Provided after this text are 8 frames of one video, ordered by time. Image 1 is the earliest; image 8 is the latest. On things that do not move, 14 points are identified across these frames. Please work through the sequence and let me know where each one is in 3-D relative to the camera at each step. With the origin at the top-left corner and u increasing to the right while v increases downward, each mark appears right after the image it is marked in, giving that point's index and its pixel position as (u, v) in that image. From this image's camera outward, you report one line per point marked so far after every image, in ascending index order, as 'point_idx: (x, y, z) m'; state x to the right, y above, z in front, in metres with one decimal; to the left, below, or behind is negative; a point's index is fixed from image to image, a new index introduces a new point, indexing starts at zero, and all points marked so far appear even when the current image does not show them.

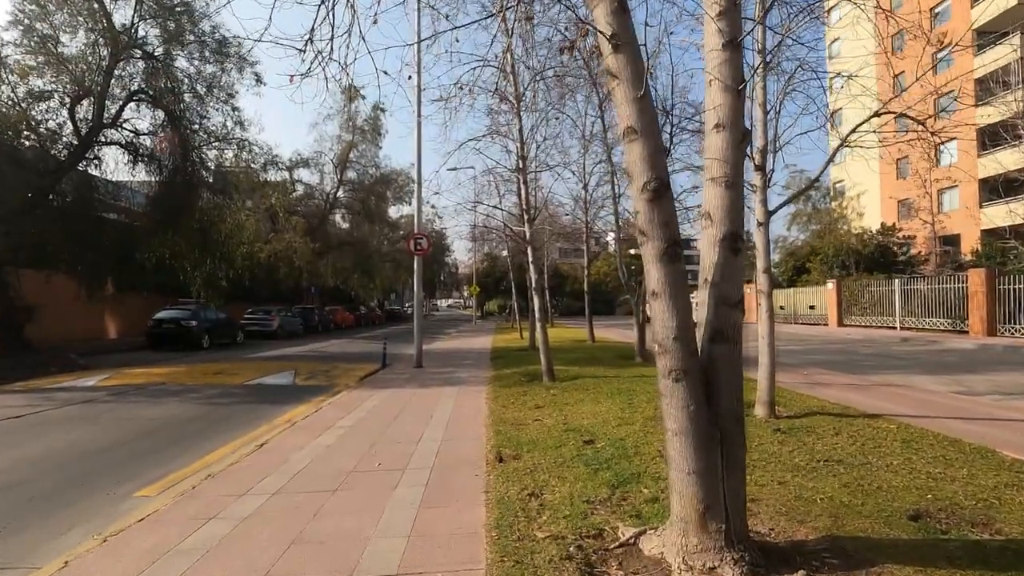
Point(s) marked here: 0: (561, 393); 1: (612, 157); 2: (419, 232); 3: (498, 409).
0: (+0.9, -2.0, +9.9) m
1: (+3.3, +4.2, +17.1) m
2: (-3.1, +1.9, +18.0) m
3: (-0.2, -2.0, +9.0) m
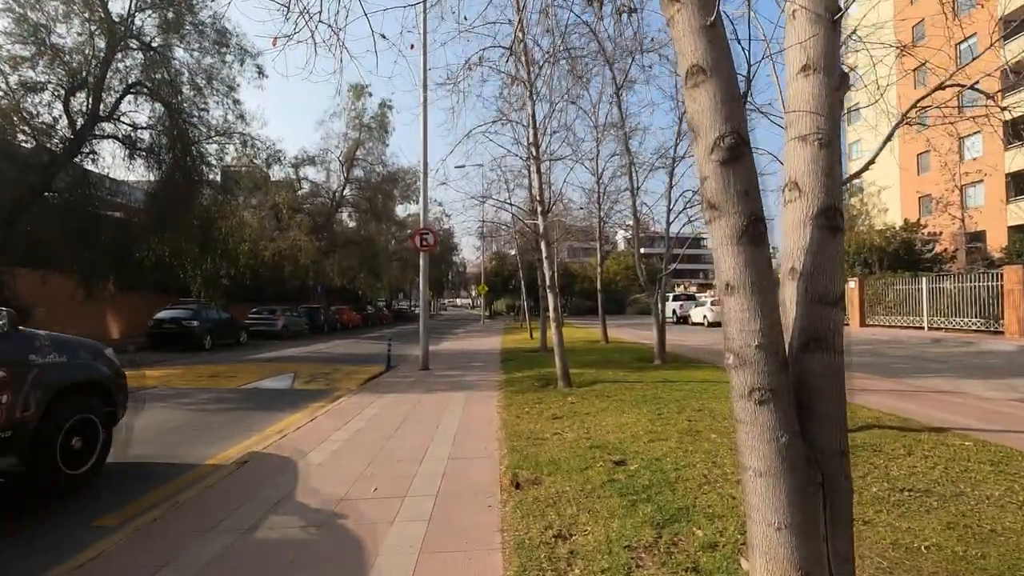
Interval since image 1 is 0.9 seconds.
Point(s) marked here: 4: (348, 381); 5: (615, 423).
0: (+1.1, -1.9, +9.0) m
1: (+3.6, +4.3, +16.1) m
2: (-2.8, +2.0, +17.1) m
3: (0.0, -2.0, +8.1) m
4: (-4.3, -2.4, +14.1) m
5: (+1.4, -1.8, +7.3) m
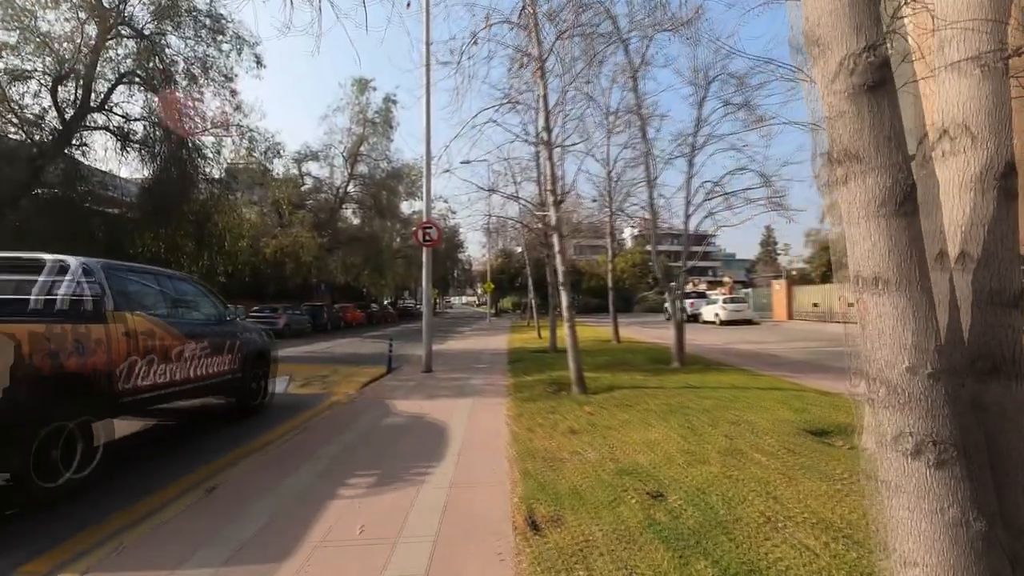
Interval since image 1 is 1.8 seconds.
0: (+1.3, -1.9, +8.1) m
1: (+3.8, +4.3, +15.1) m
2: (-2.5, +2.0, +16.2) m
3: (+0.1, -1.9, +7.1) m
4: (-4.1, -2.4, +13.2) m
5: (+1.6, -1.8, +6.4) m
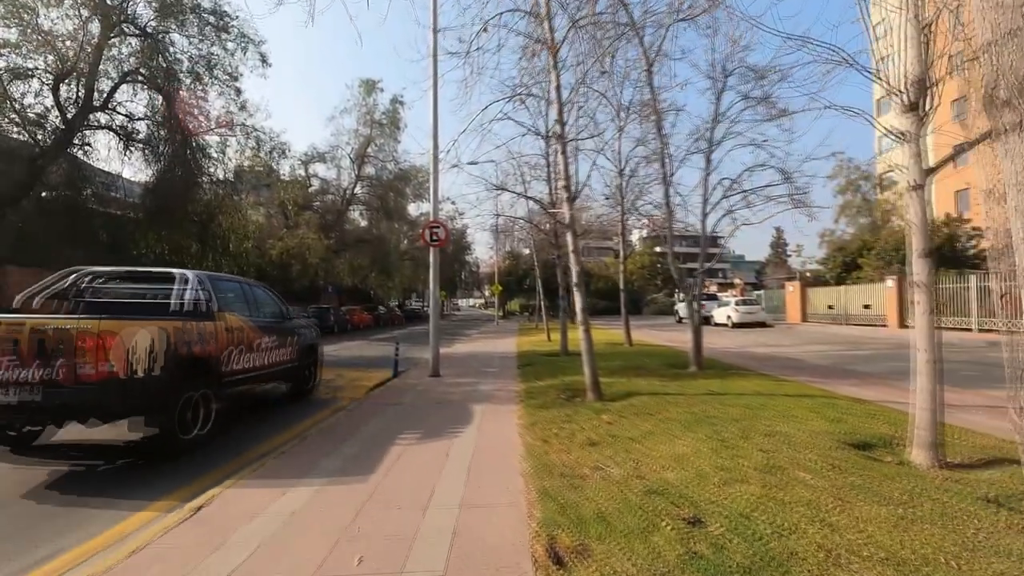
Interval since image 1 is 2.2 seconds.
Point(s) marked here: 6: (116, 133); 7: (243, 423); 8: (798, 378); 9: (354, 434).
0: (+1.5, -1.9, +7.5) m
1: (+4.1, +4.3, +14.6) m
2: (-2.2, +2.0, +15.7) m
3: (+0.3, -1.9, +6.6) m
4: (-3.9, -2.4, +12.8) m
5: (+1.7, -1.8, +5.8) m
6: (-14.7, +5.7, +19.8) m
7: (-4.7, -2.4, +9.6) m
8: (+6.5, -2.1, +12.2) m
9: (-2.4, -2.2, +8.1) m
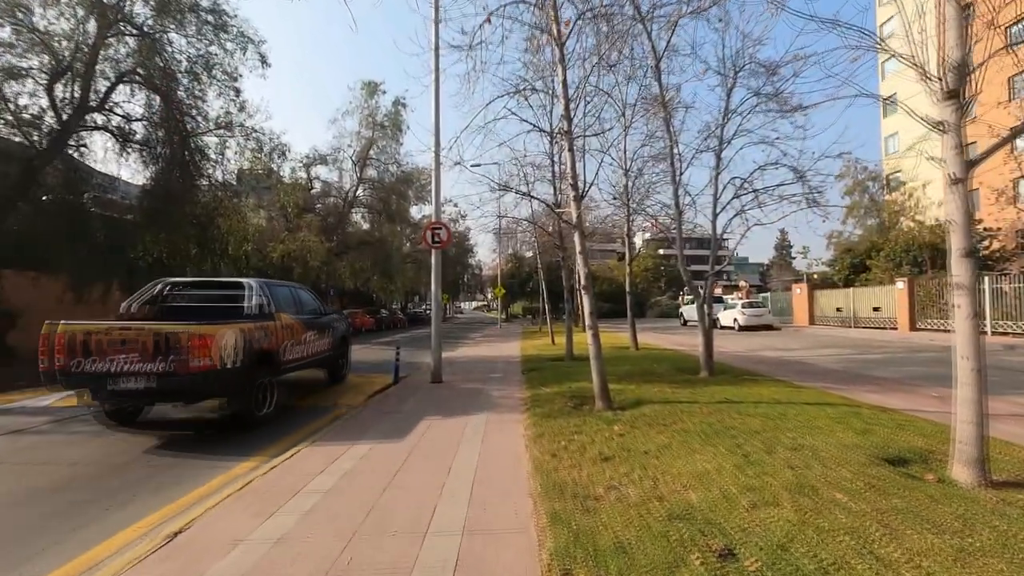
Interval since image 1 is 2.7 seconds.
0: (+1.6, -1.9, +7.1) m
1: (+4.2, +4.2, +14.2) m
2: (-2.1, +1.9, +15.3) m
3: (+0.4, -2.0, +6.2) m
4: (-3.8, -2.5, +12.3) m
5: (+1.8, -1.8, +5.4) m
6: (-14.5, +5.6, +19.5) m
7: (-4.7, -2.5, +9.1) m
8: (+6.6, -2.1, +11.7) m
9: (-2.3, -2.2, +7.6) m
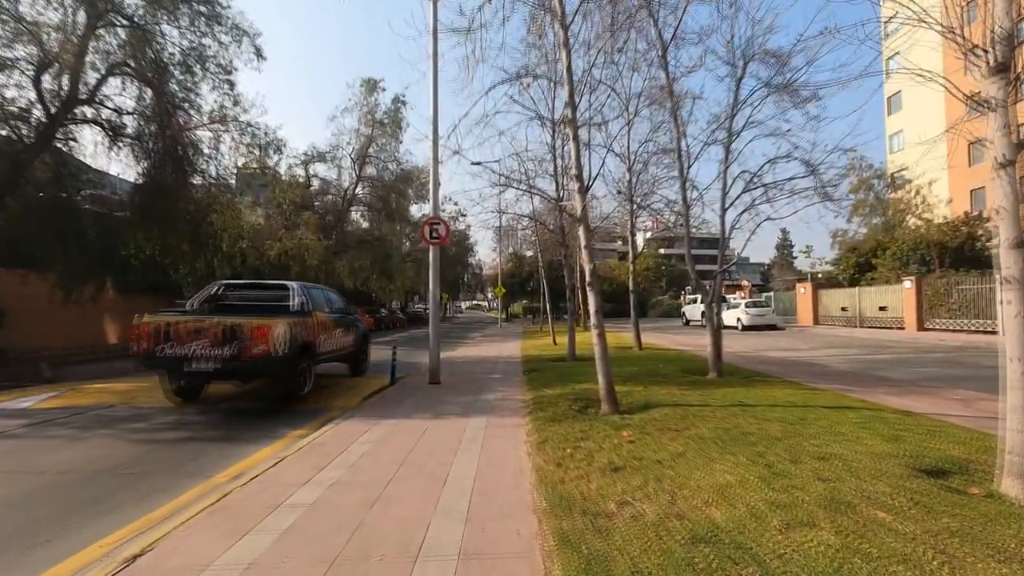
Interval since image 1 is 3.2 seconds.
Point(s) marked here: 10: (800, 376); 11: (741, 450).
0: (+1.6, -1.9, +6.6) m
1: (+4.2, +4.3, +13.6) m
2: (-2.1, +2.0, +14.8) m
3: (+0.4, -1.9, +5.7) m
4: (-3.7, -2.4, +11.8) m
5: (+1.8, -1.8, +4.9) m
6: (-14.5, +5.7, +19.0) m
7: (-4.6, -2.4, +8.6) m
8: (+6.6, -2.1, +11.2) m
9: (-2.3, -2.2, +7.1) m
10: (+7.1, -2.2, +13.2) m
11: (+2.5, -1.8, +5.9) m
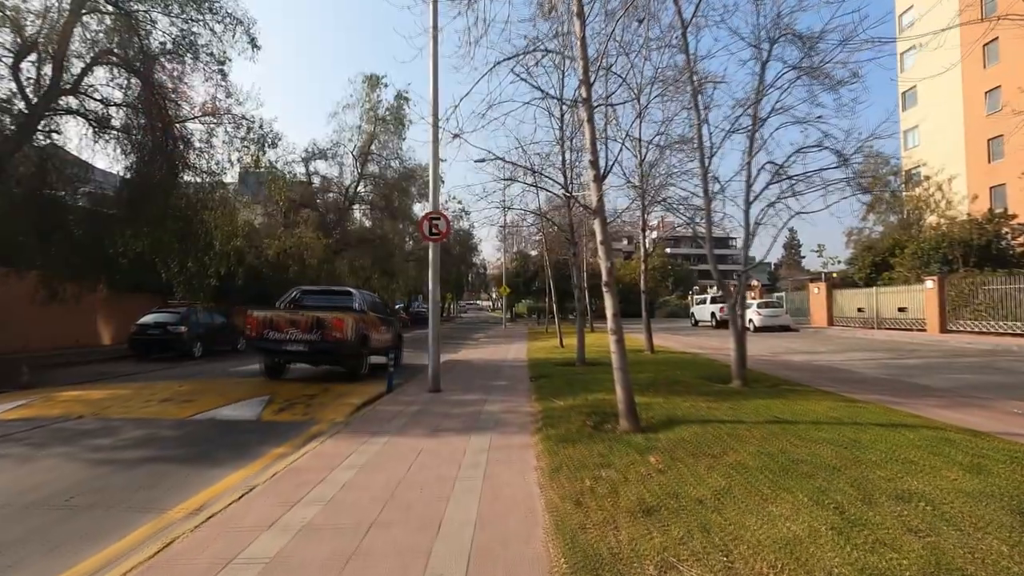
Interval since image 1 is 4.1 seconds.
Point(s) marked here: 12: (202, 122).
0: (+1.7, -1.9, +5.6) m
1: (+4.4, +4.3, +12.6) m
2: (-1.9, +2.0, +13.8) m
3: (+0.5, -1.9, +4.7) m
4: (-3.6, -2.4, +10.9) m
5: (+1.9, -1.8, +3.9) m
6: (-14.3, +5.7, +18.1) m
7: (-4.5, -2.4, +7.7) m
8: (+6.8, -2.1, +10.2) m
9: (-2.2, -2.2, +6.1) m
10: (+7.2, -2.2, +12.1) m
11: (+2.6, -1.8, +4.9) m
12: (-11.5, +6.2, +19.8) m
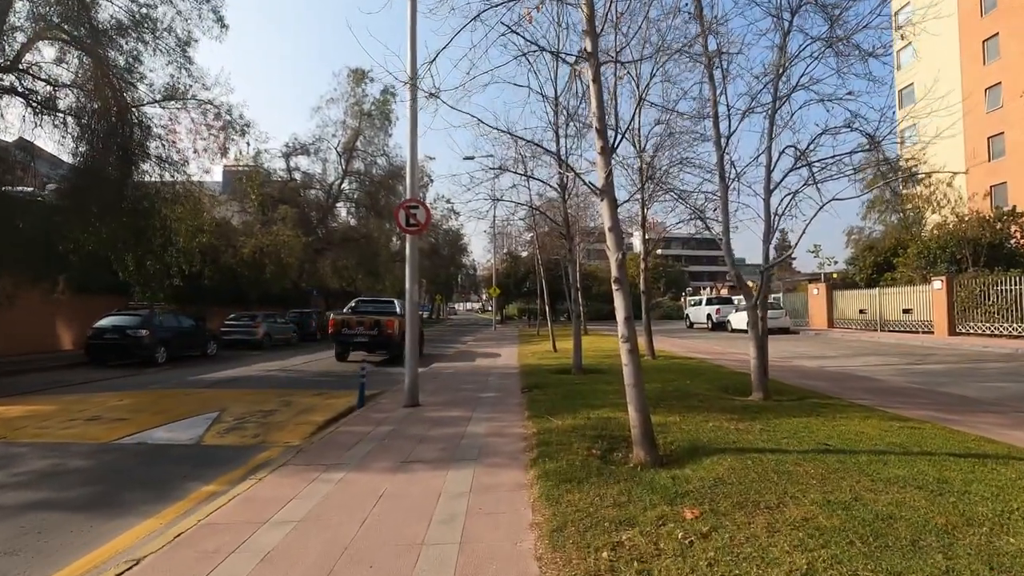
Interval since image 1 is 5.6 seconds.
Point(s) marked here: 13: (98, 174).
0: (+1.6, -1.8, +4.1) m
1: (+4.1, +4.3, +11.2) m
2: (-2.2, +2.0, +12.3) m
3: (+0.4, -1.9, +3.1) m
4: (-3.8, -2.4, +9.3) m
5: (+1.8, -1.7, +2.3) m
6: (-14.6, +5.7, +16.3) m
7: (-4.7, -2.4, +6.0) m
8: (+6.6, -2.0, +8.7) m
9: (-2.3, -2.1, +4.6) m
10: (+7.0, -2.2, +10.7) m
11: (+2.5, -1.8, +3.4) m
12: (-11.9, +6.1, +18.1) m
13: (-12.7, +3.5, +16.5) m
